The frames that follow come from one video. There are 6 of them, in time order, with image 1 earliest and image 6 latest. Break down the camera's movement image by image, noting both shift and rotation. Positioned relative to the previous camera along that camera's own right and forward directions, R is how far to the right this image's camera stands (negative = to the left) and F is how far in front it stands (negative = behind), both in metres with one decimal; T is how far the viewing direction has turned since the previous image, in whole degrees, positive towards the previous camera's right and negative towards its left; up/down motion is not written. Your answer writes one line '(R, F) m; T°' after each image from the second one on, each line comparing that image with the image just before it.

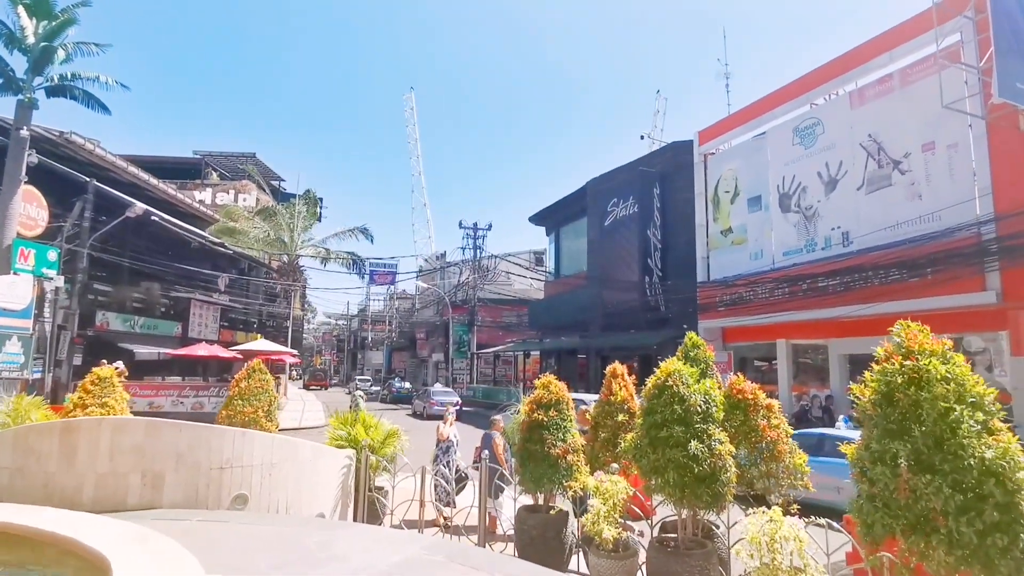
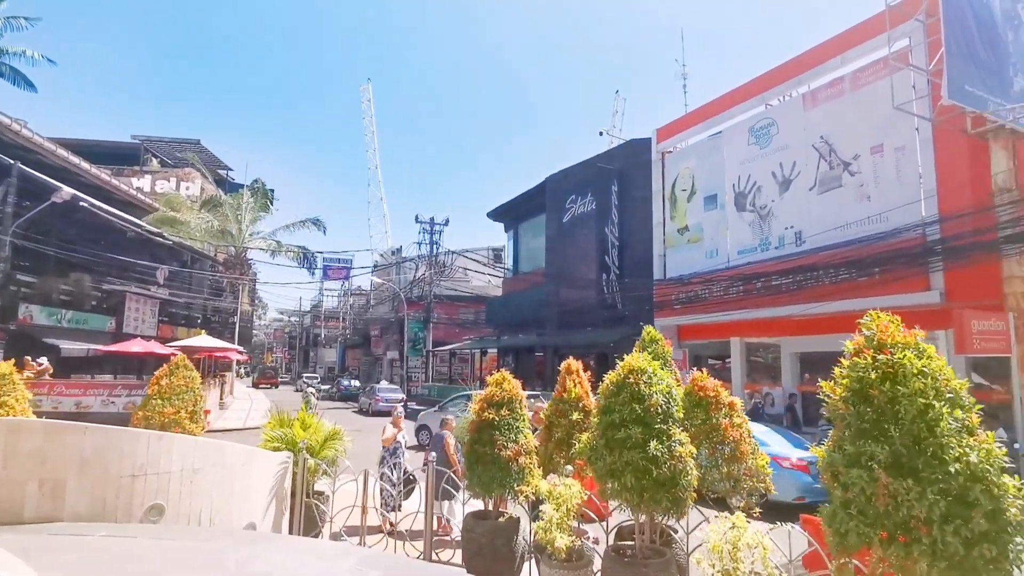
(+0.1, +0.4) m; +4°
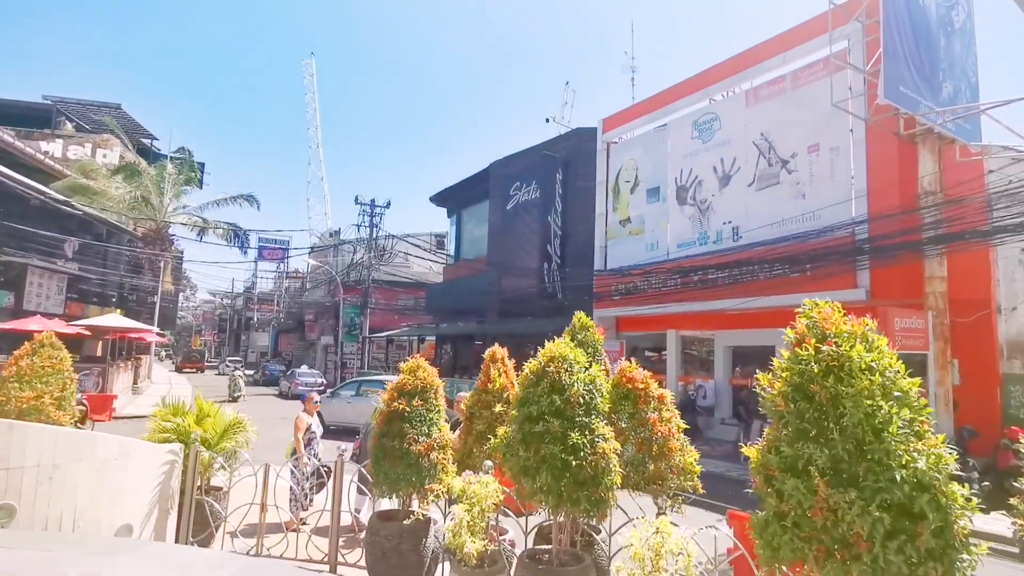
(+0.2, +0.4) m; +5°
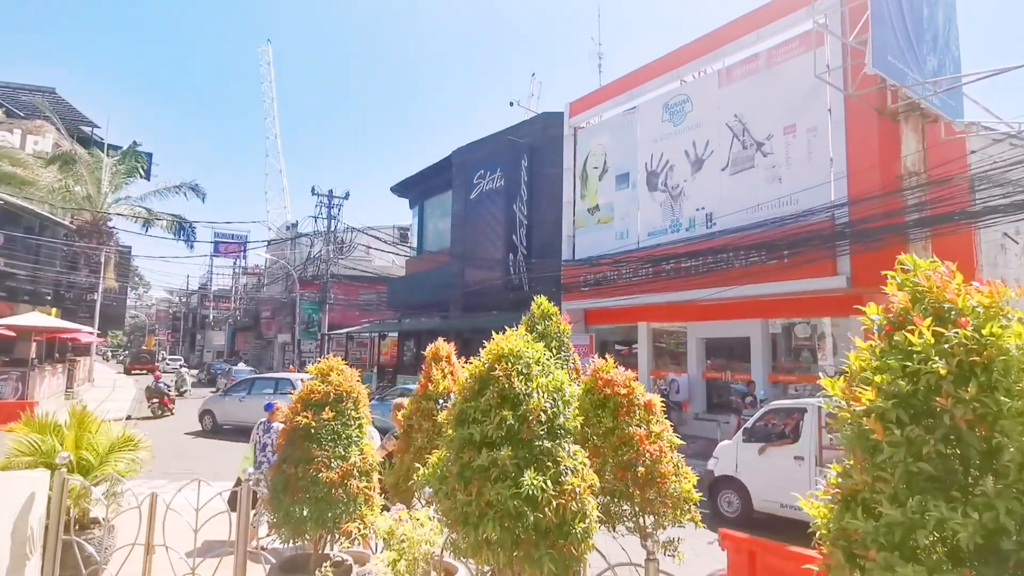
(+0.1, +1.0) m; +3°
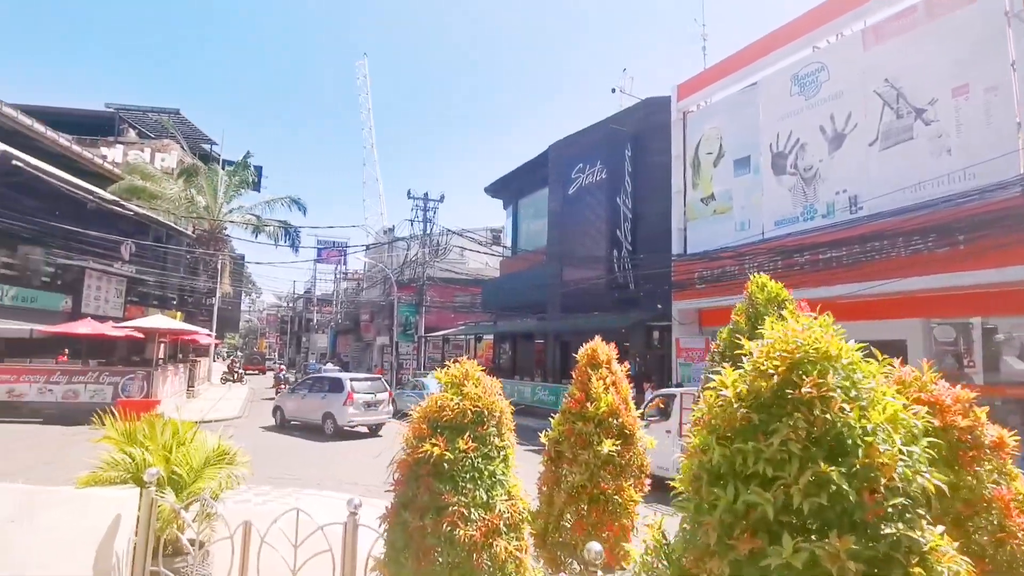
(-0.5, +1.0) m; -9°
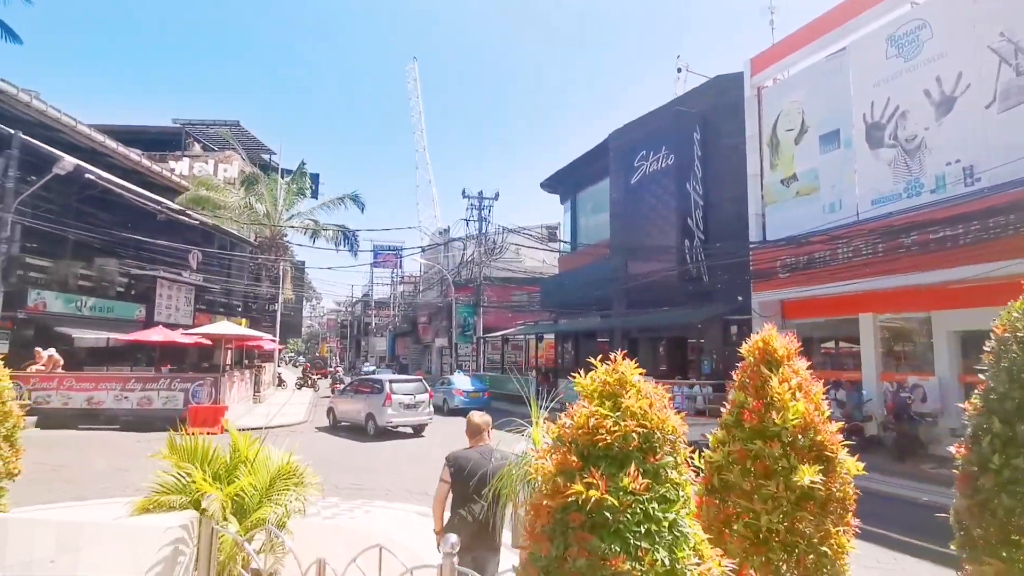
(-0.4, +0.7) m; -5°
